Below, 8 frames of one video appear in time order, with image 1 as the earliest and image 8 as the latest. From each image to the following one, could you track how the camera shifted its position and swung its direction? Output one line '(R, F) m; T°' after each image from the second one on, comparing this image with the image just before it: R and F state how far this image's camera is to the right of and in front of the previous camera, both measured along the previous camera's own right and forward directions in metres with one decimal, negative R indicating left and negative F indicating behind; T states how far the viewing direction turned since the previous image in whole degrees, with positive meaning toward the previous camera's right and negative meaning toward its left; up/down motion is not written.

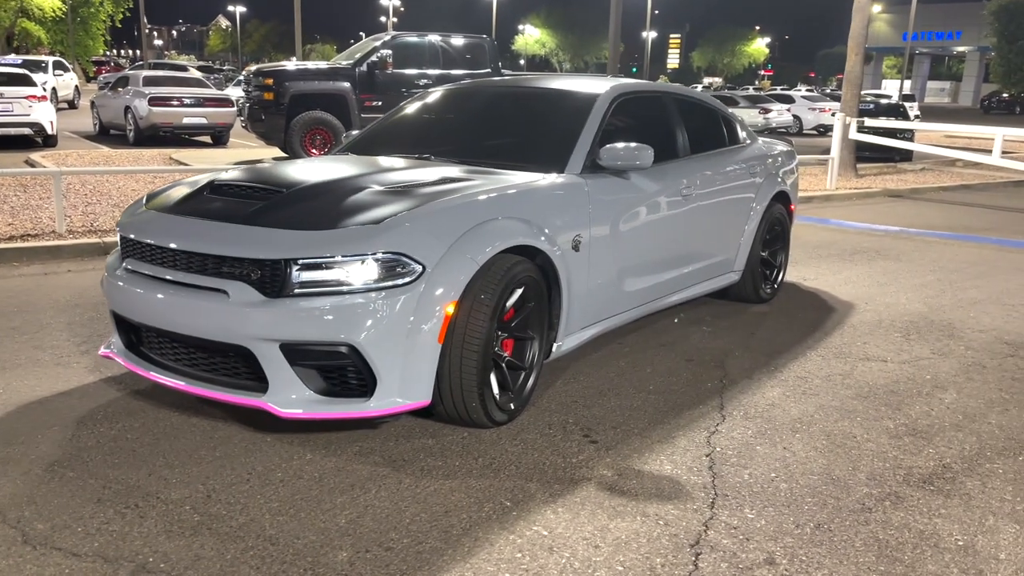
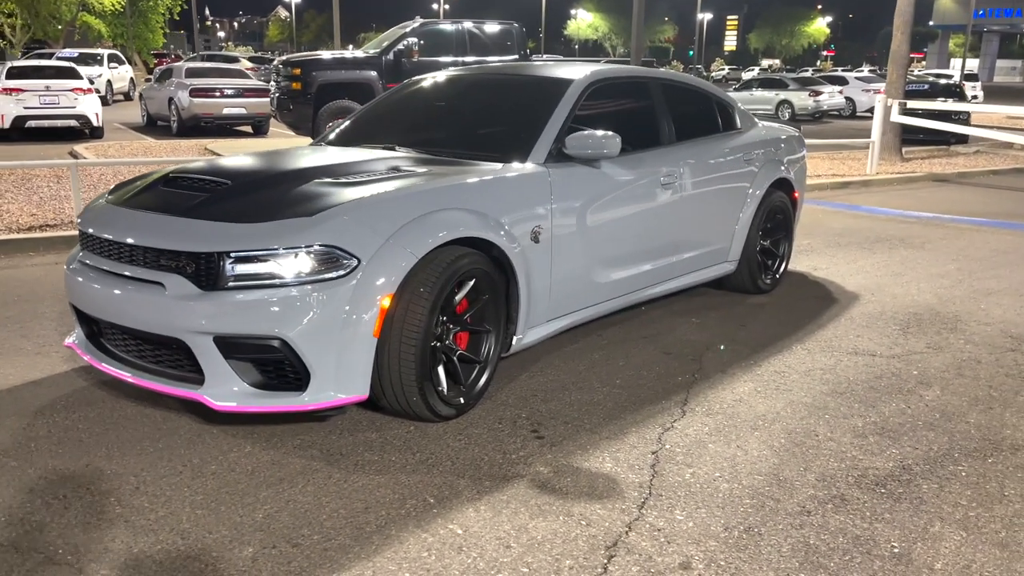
(+0.5, +0.1) m; -4°
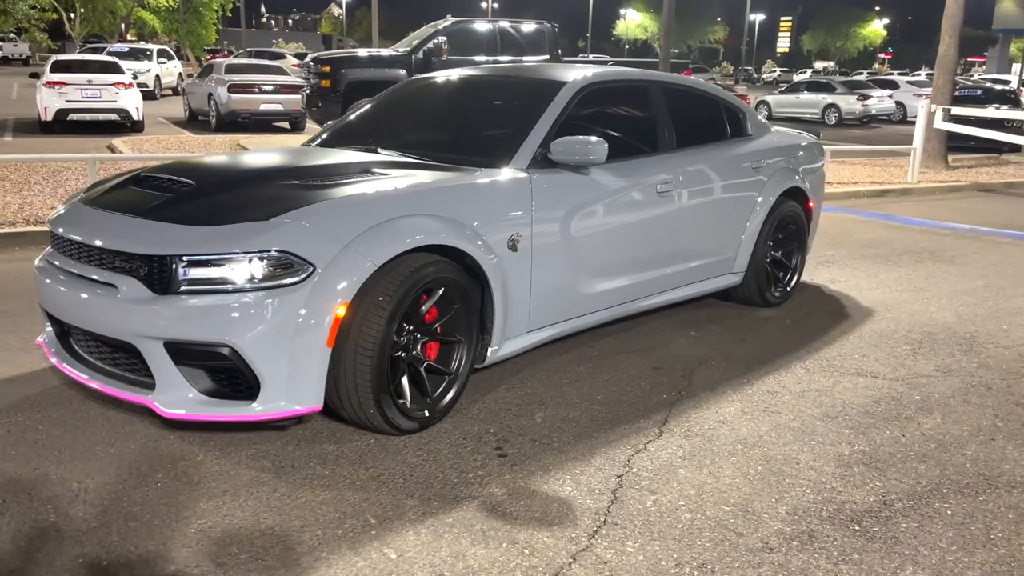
(+0.3, +0.2) m; -3°
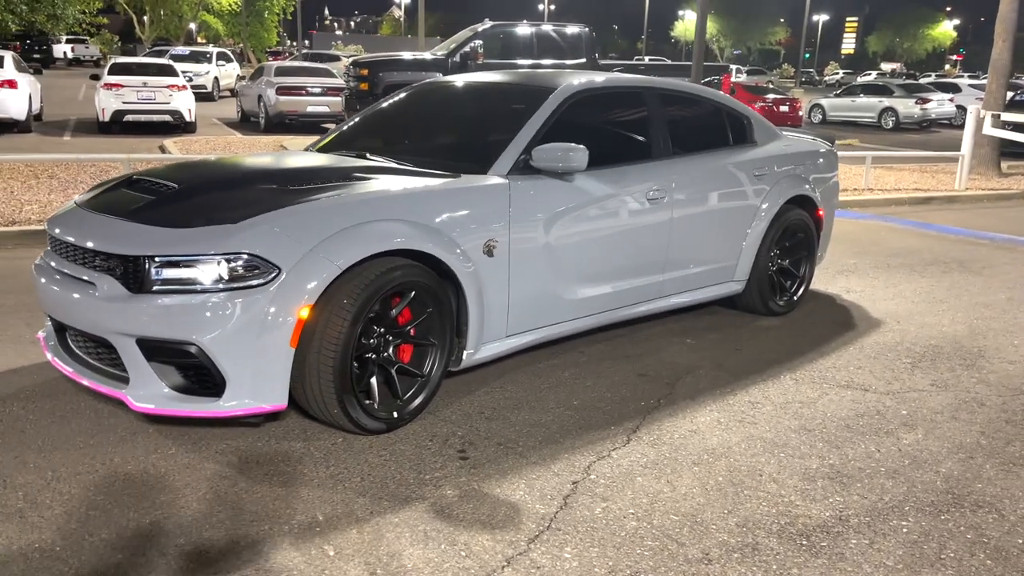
(+0.4, 0.0) m; -4°
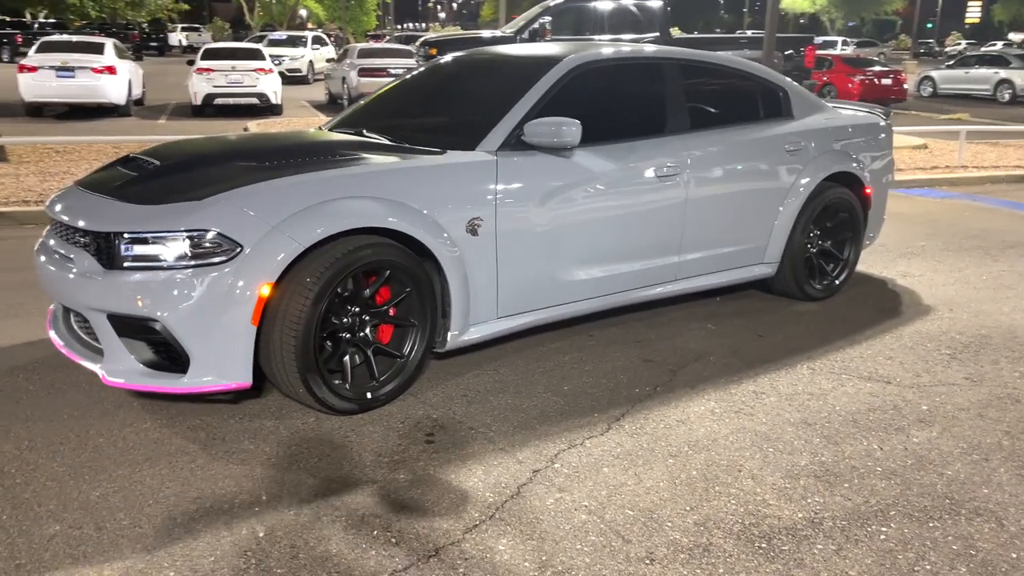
(+0.6, +0.2) m; -7°
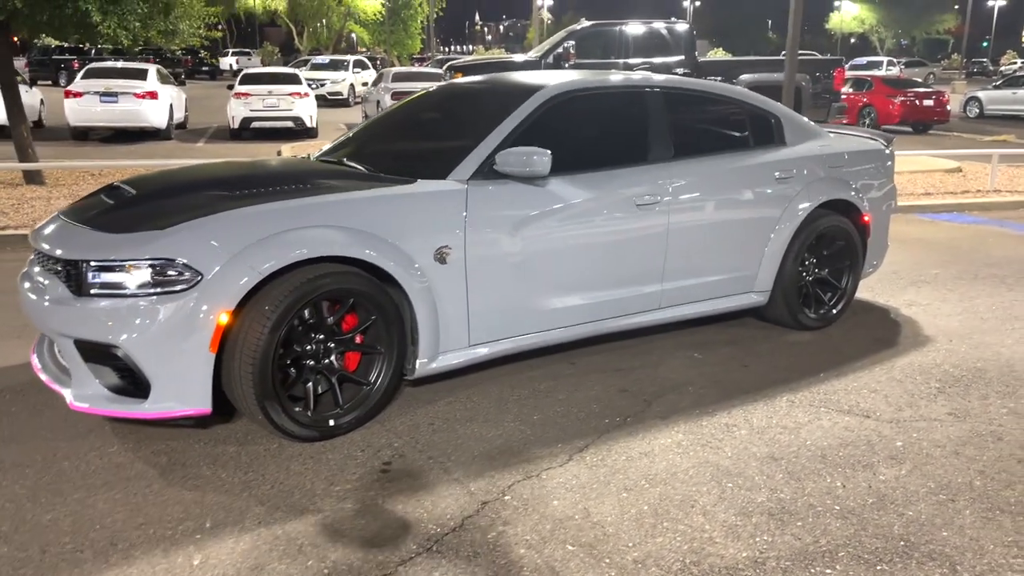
(+0.4, 0.0) m; -3°
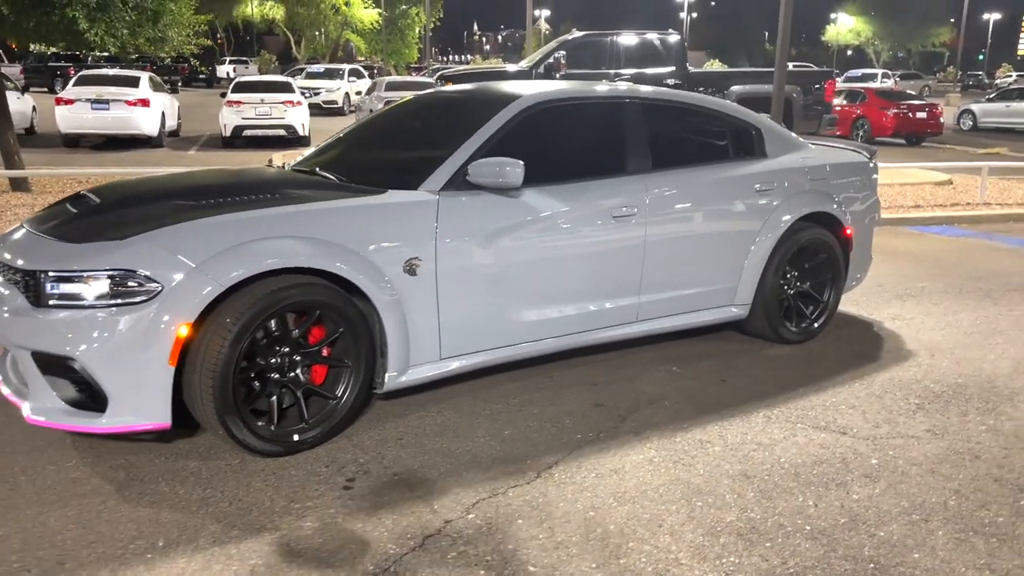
(+0.1, +0.1) m; 0°
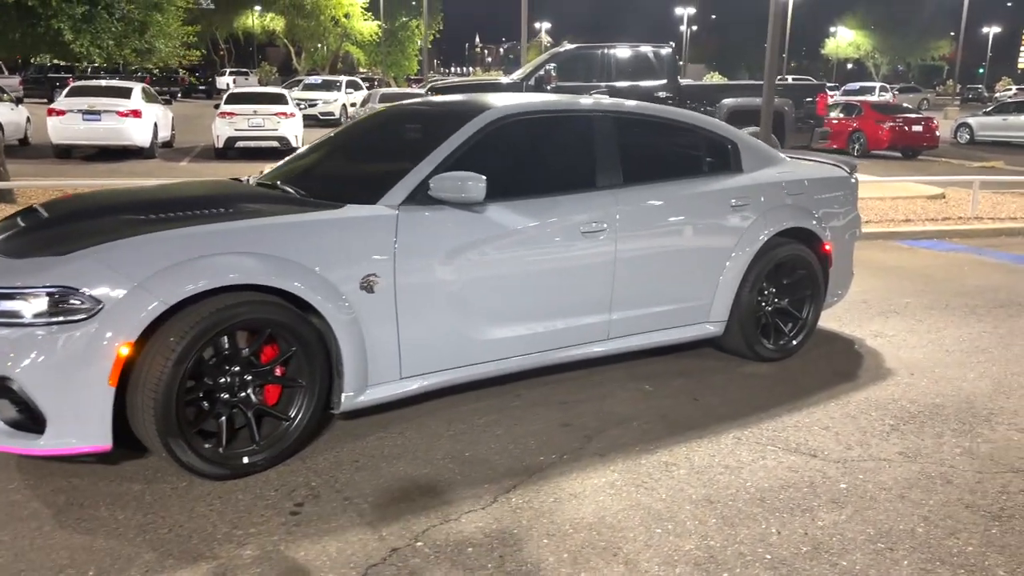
(+0.2, +0.1) m; 0°
